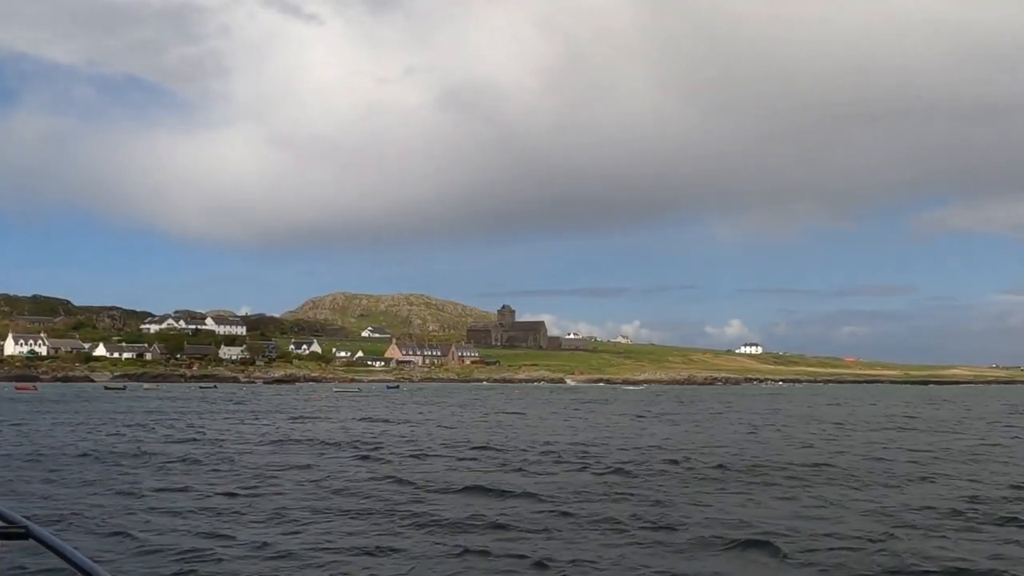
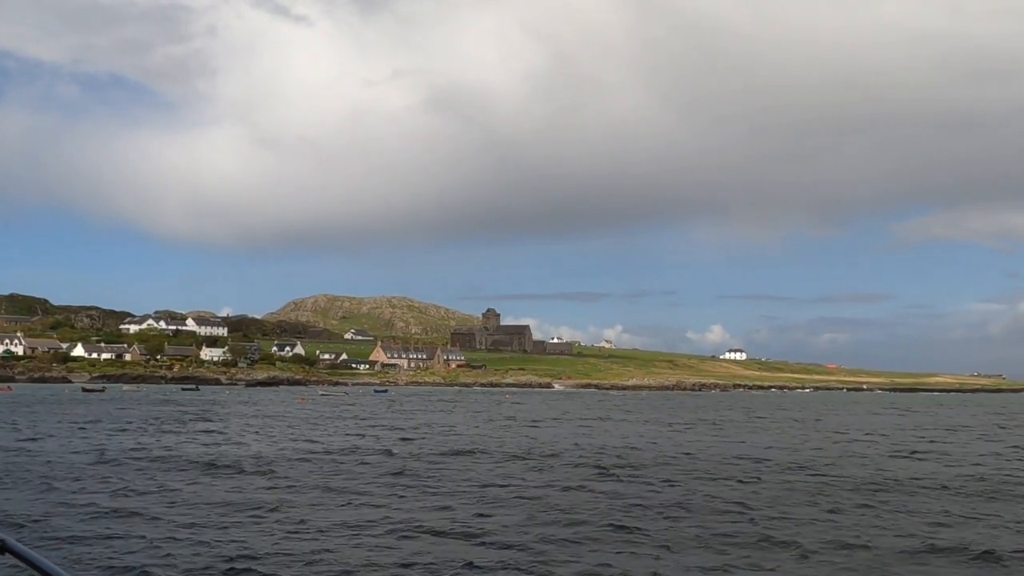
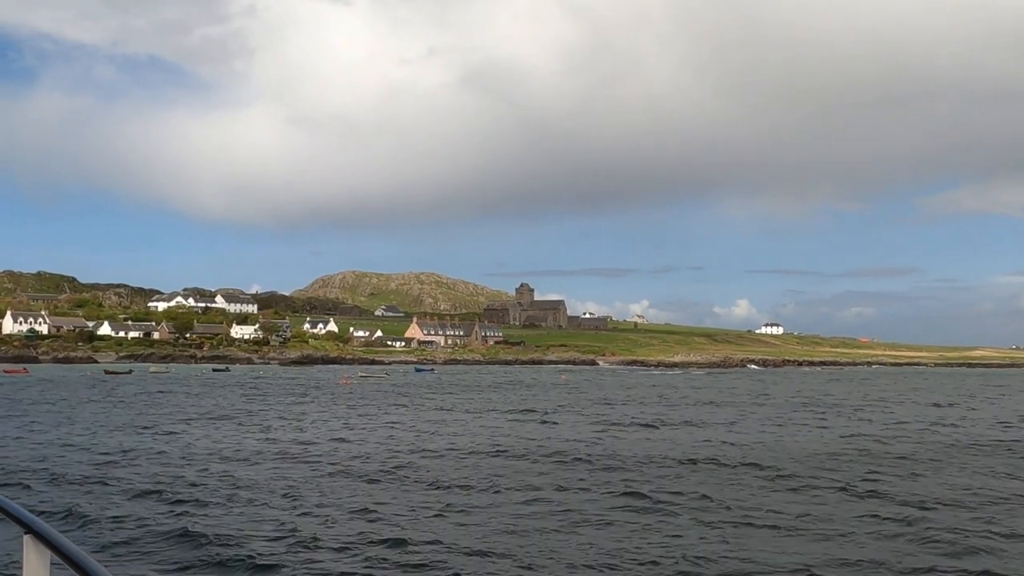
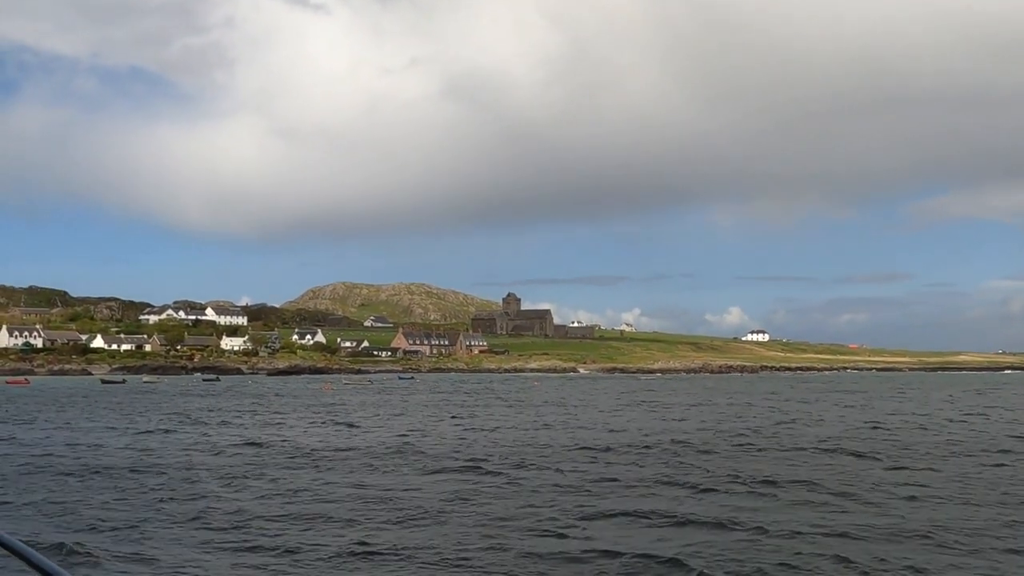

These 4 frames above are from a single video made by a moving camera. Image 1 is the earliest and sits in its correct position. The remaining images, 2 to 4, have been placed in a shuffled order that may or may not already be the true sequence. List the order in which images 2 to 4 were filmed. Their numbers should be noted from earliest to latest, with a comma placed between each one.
2, 4, 3
